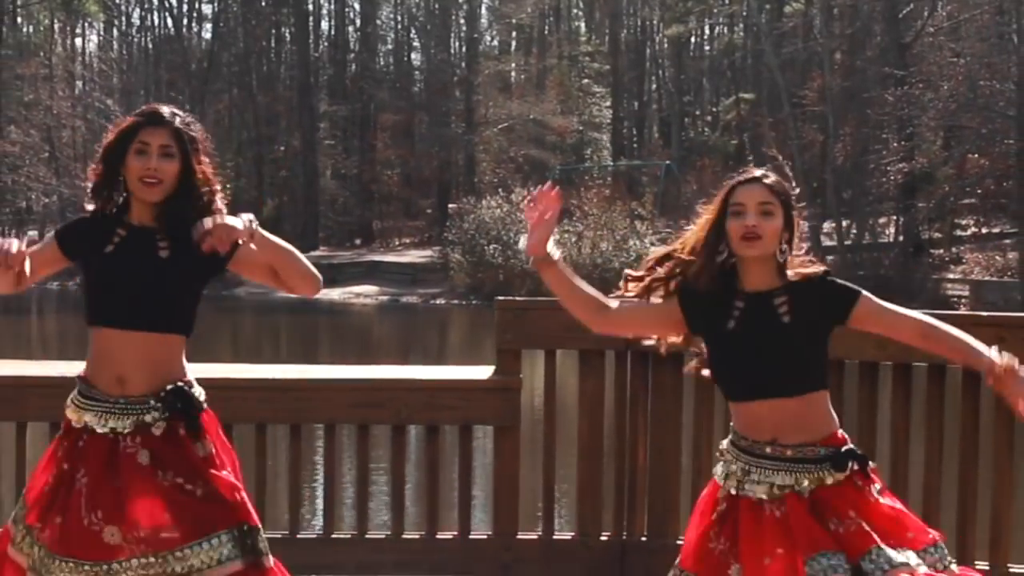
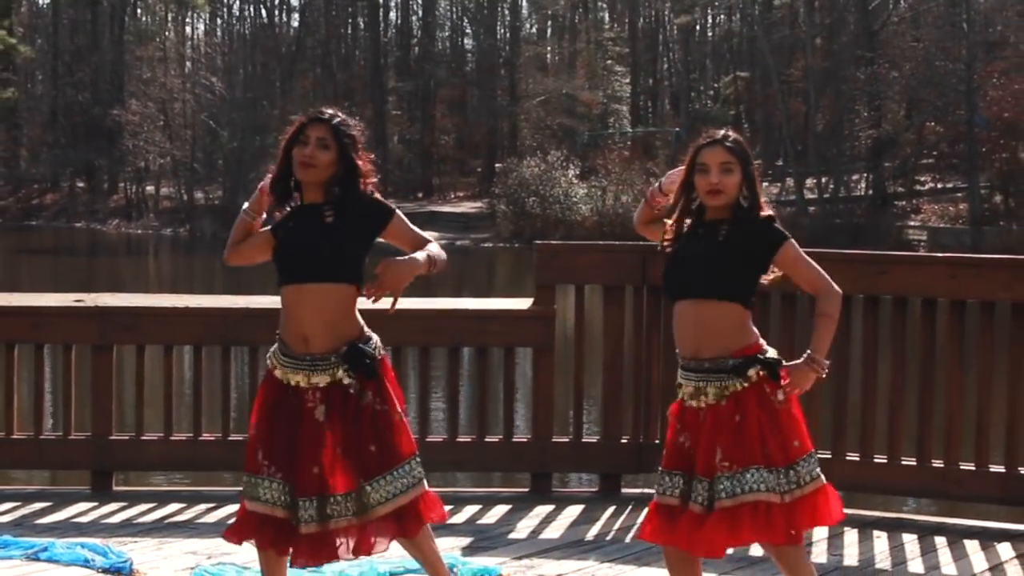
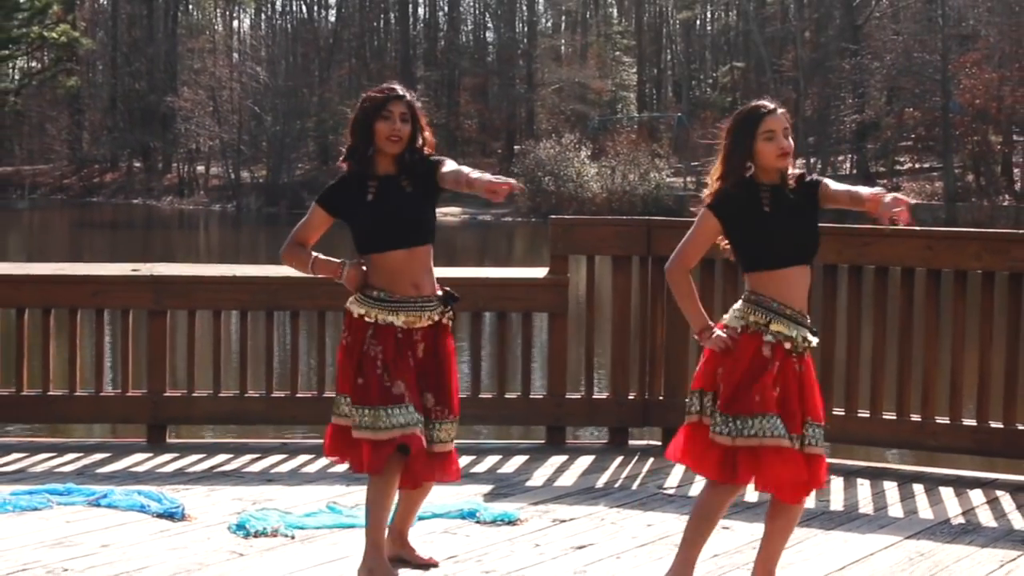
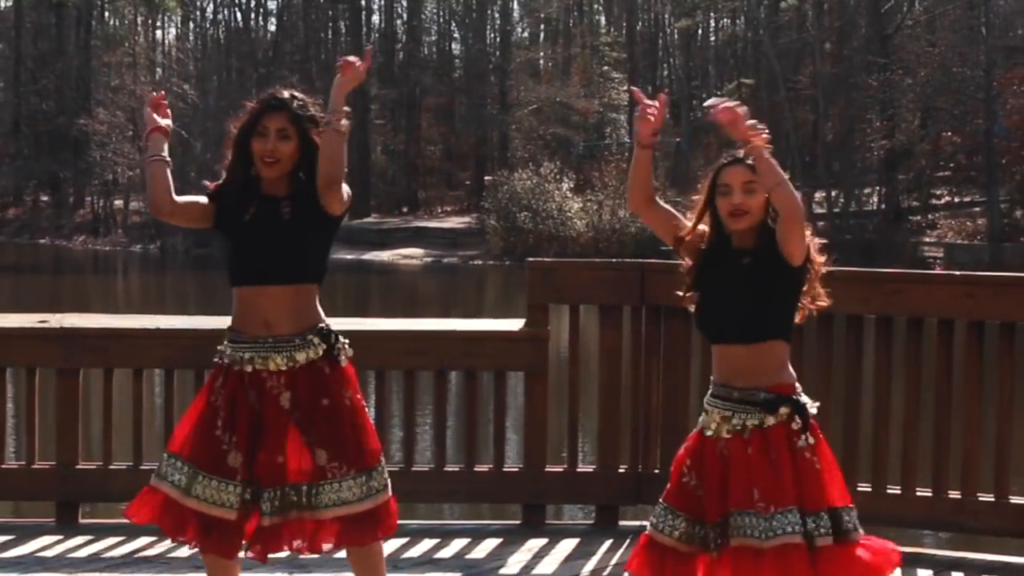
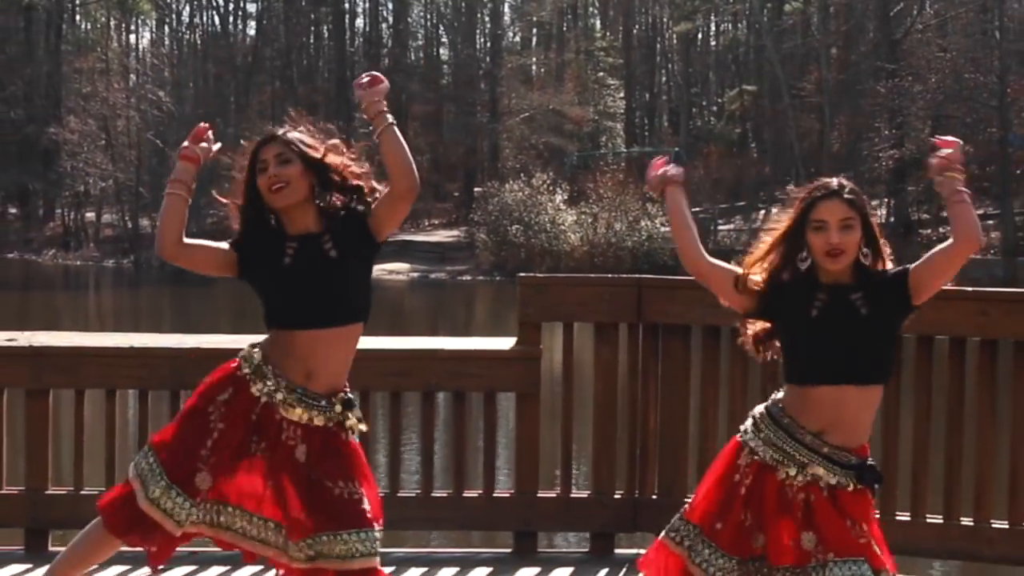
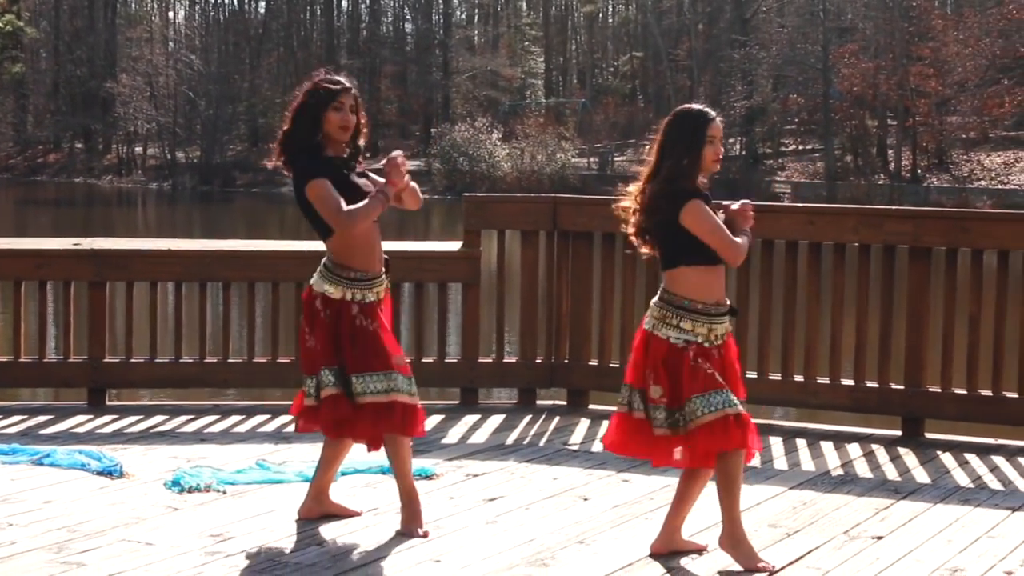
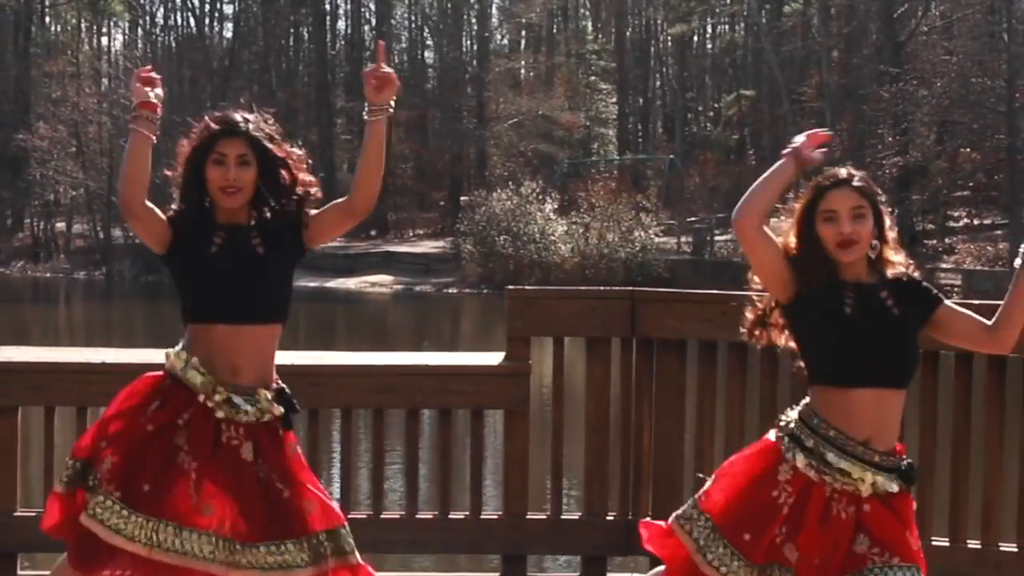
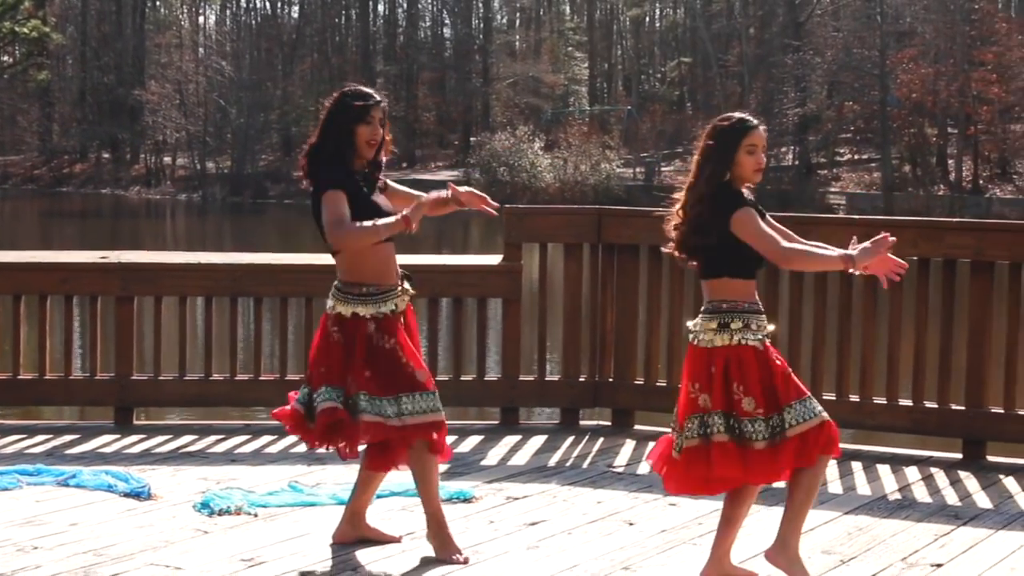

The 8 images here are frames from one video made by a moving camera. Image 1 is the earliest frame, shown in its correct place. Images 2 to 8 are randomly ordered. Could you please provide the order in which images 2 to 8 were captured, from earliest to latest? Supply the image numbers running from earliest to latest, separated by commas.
7, 5, 4, 2, 3, 8, 6
